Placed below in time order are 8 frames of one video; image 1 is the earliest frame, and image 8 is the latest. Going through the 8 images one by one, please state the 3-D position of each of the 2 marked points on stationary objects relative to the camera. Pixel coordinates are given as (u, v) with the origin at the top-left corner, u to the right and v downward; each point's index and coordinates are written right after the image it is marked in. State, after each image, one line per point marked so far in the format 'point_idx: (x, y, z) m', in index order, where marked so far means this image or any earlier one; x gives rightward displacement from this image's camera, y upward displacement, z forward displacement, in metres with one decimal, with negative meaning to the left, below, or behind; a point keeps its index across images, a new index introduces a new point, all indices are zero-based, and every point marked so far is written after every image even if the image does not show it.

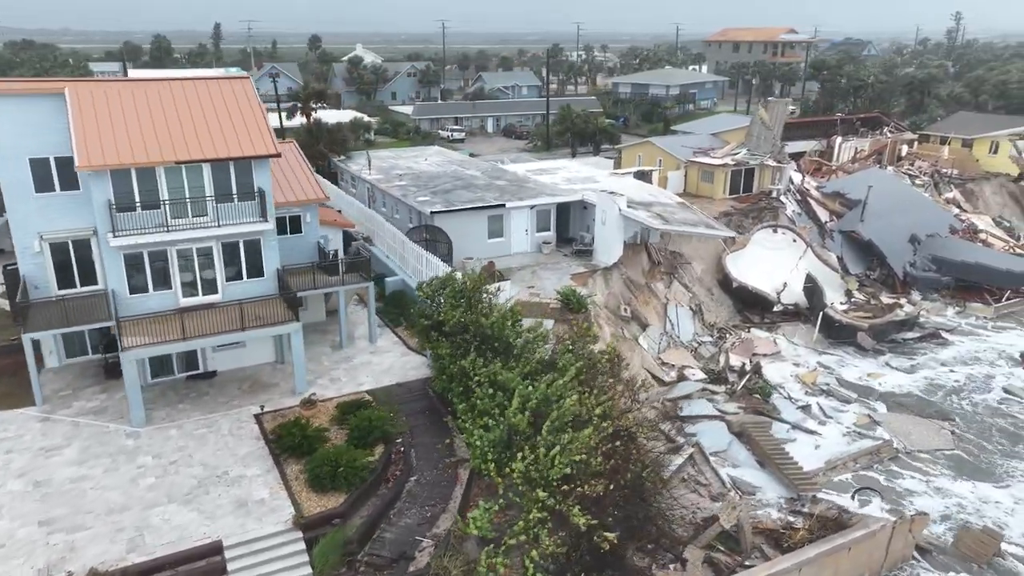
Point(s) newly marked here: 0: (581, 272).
0: (+1.8, +0.4, +19.2) m
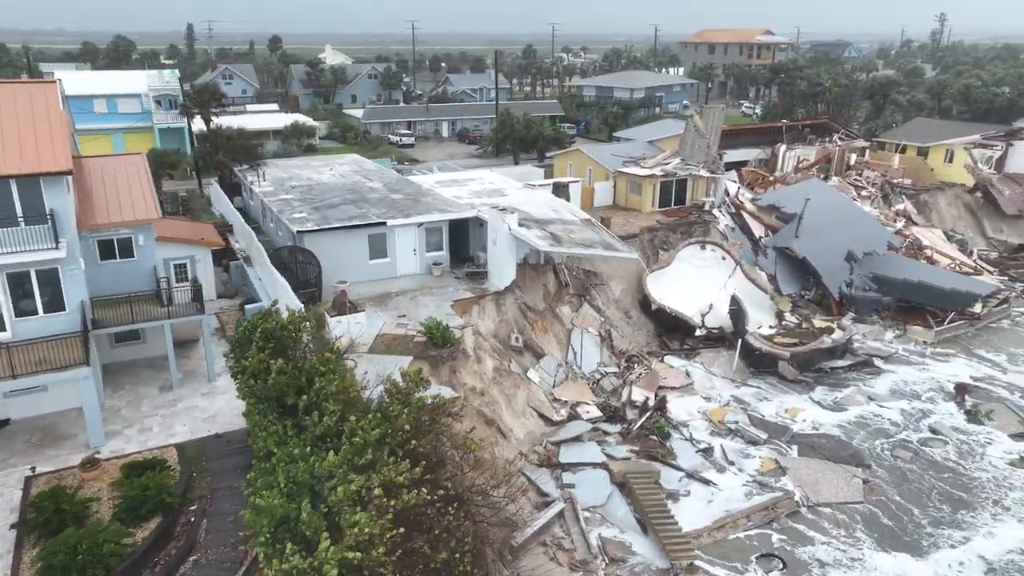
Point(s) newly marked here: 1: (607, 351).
0: (-1.1, -0.2, +17.4) m
1: (+2.5, -1.7, +19.4) m
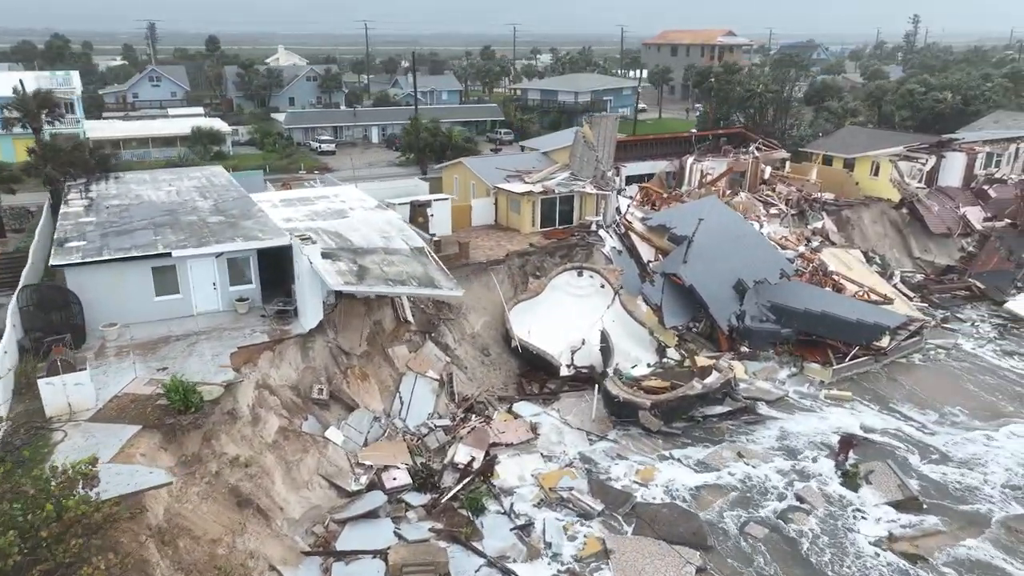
0: (-5.1, -1.1, +14.8) m
1: (-1.5, -2.5, +16.9) m
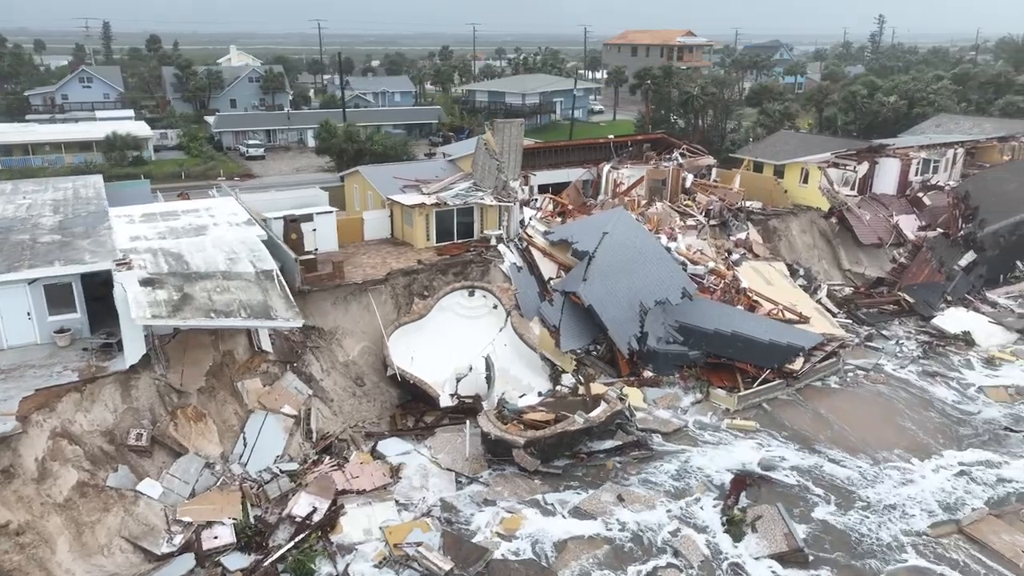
0: (-7.9, -1.7, +13.1) m
1: (-4.4, -3.1, +15.2) m
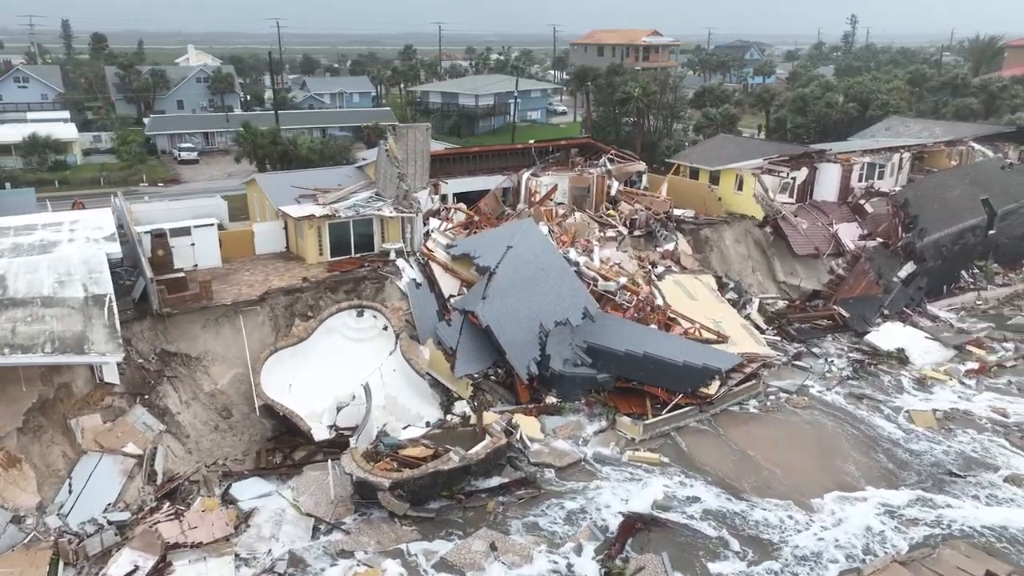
0: (-10.3, -2.2, +11.4) m
1: (-6.9, -3.6, +13.6) m
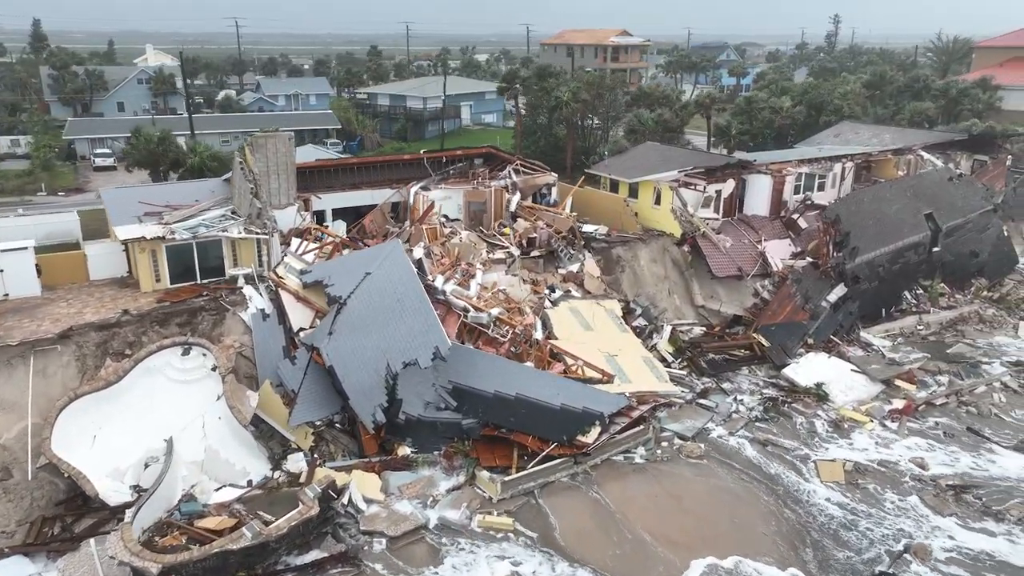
0: (-13.5, -2.9, +9.1) m
1: (-10.0, -4.3, +11.4) m
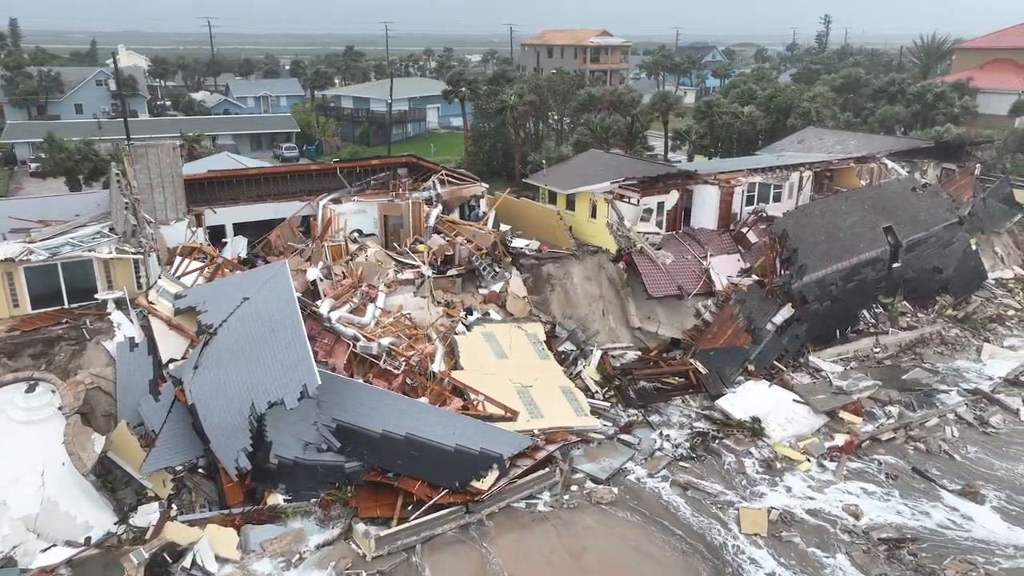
0: (-15.6, -3.4, +7.5) m
1: (-12.2, -4.8, +9.7) m
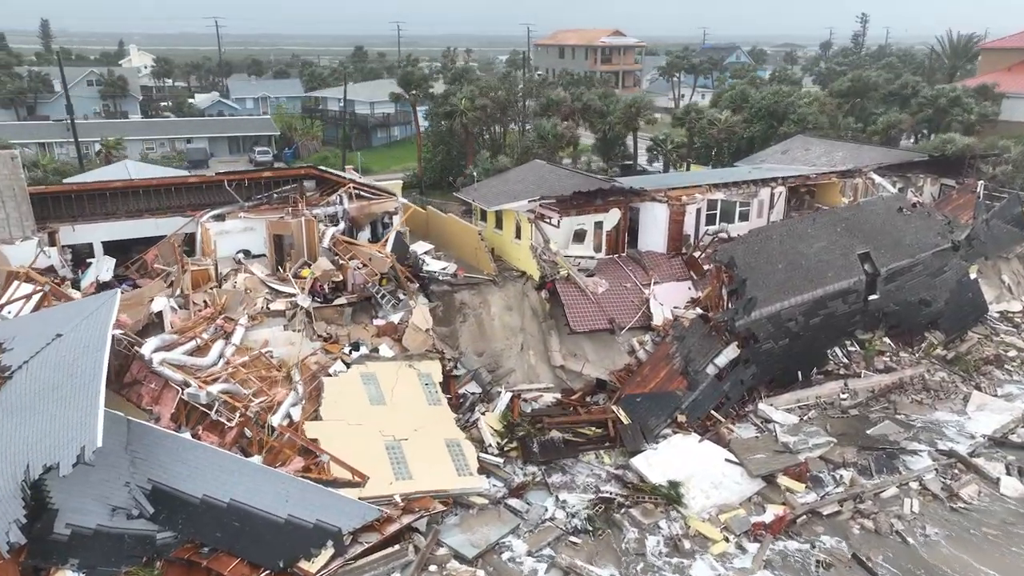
0: (-18.6, -3.8, +6.0) m
1: (-15.1, -5.3, +8.1) m
